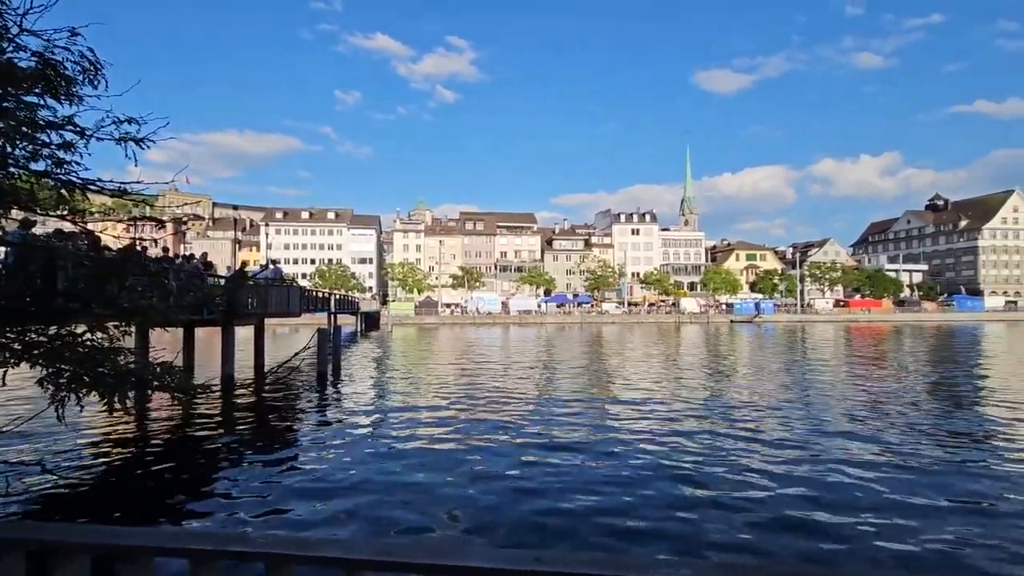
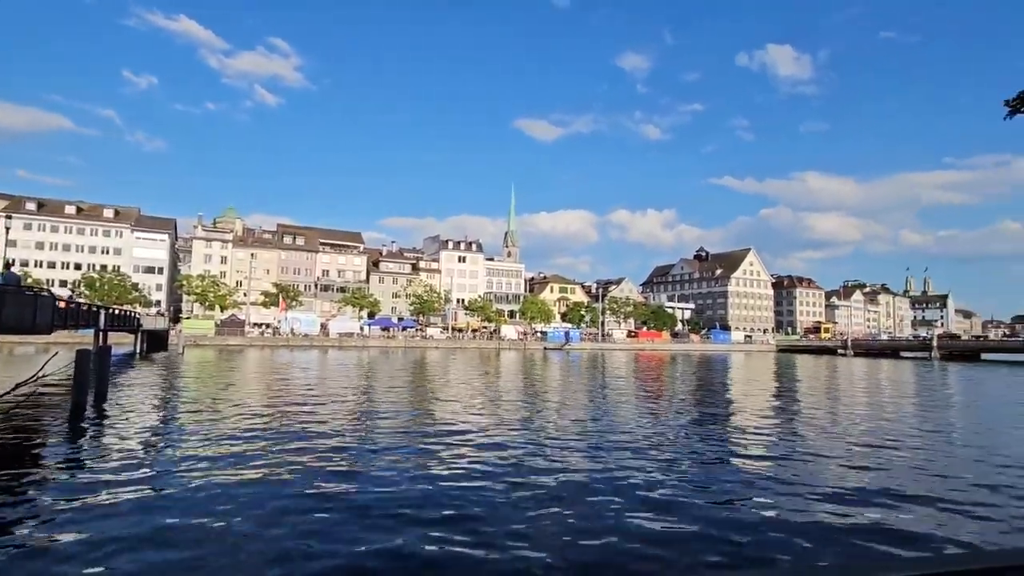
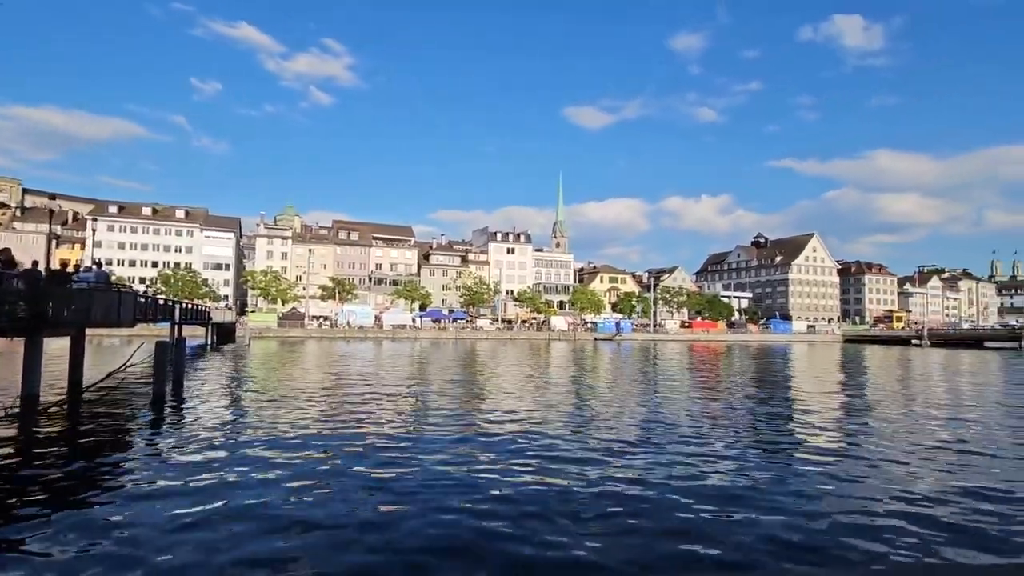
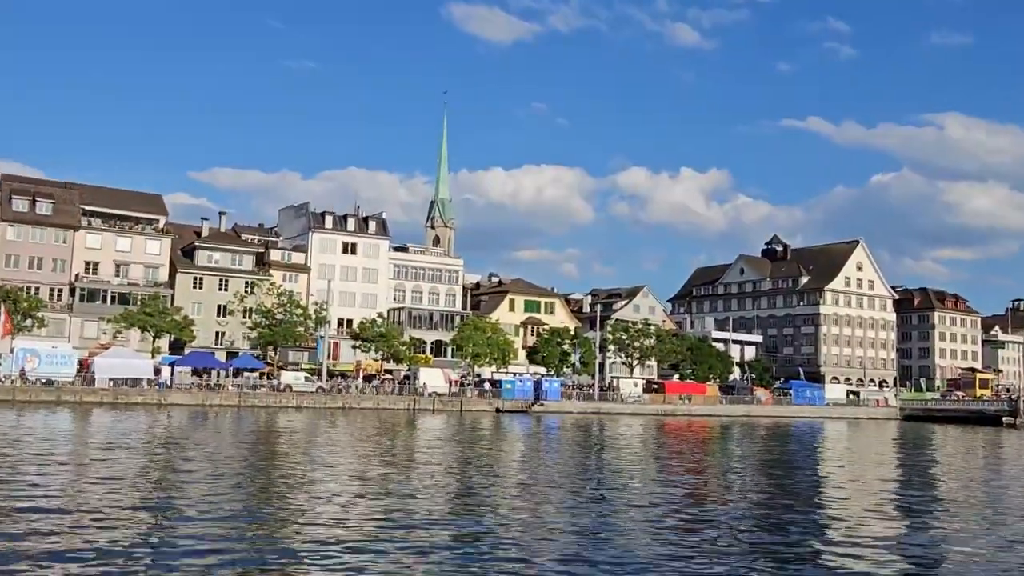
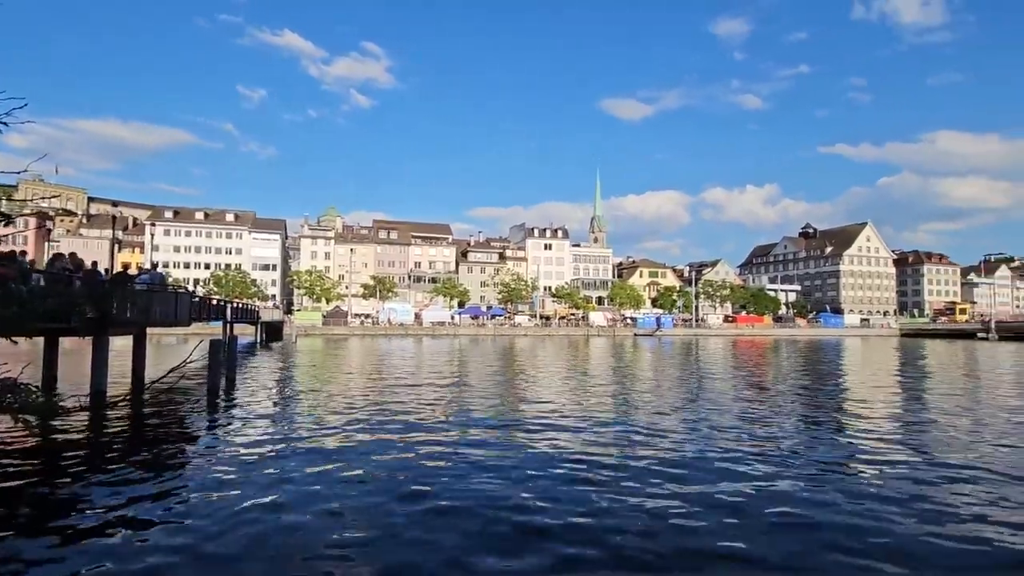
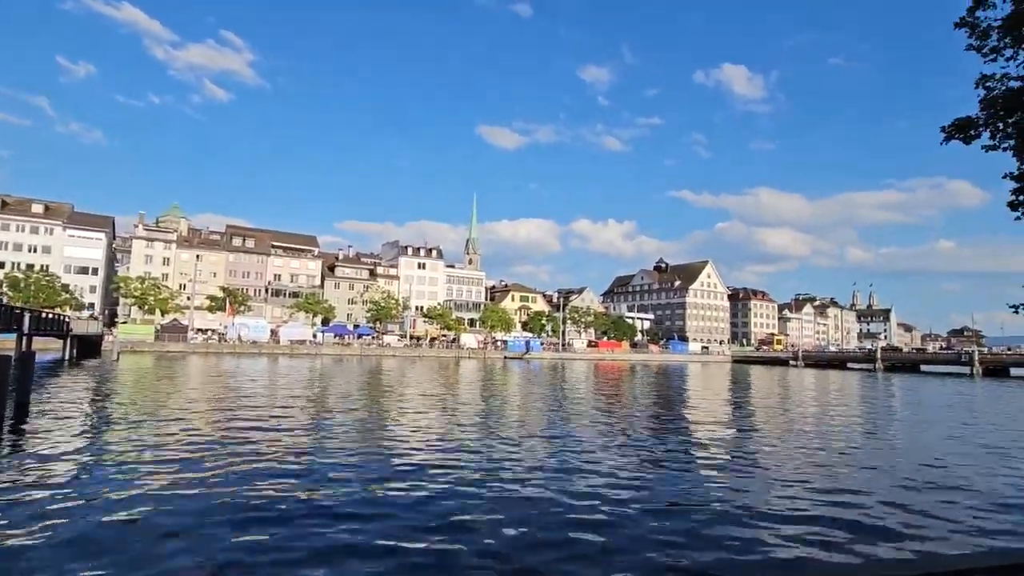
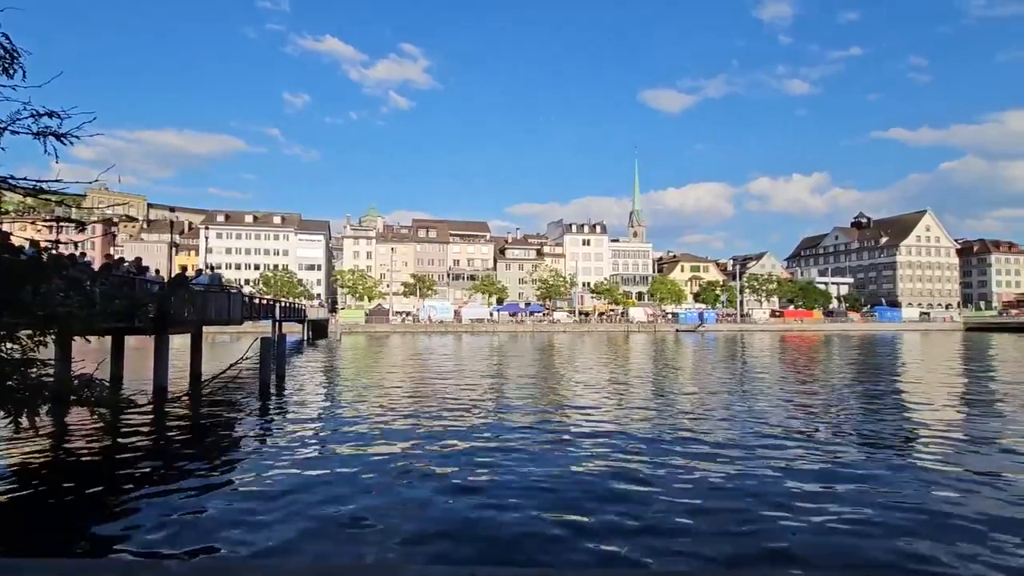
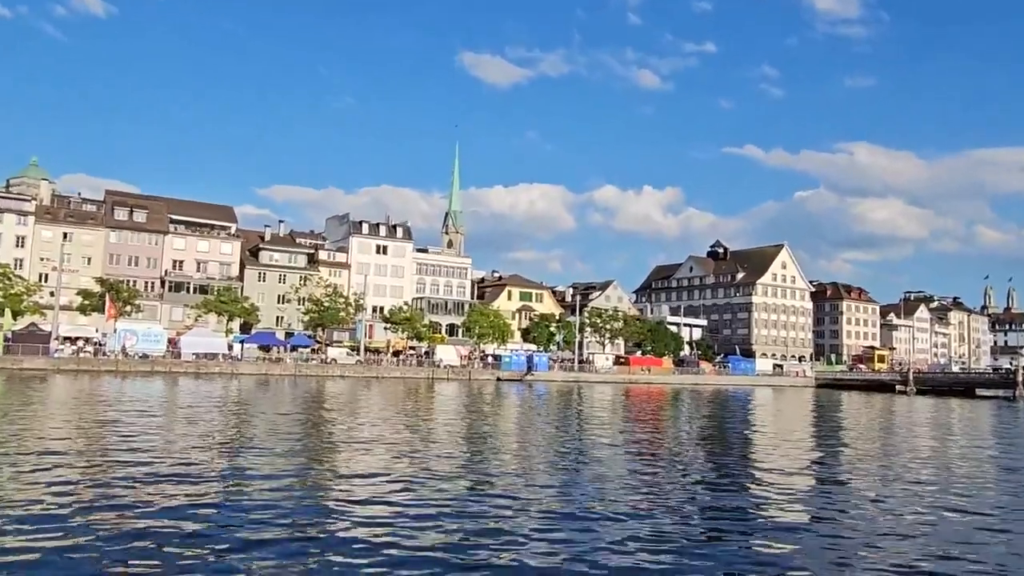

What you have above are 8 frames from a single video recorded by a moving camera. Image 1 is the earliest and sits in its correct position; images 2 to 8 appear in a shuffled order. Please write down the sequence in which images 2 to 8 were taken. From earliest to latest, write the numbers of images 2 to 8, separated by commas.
7, 5, 3, 2, 6, 8, 4
